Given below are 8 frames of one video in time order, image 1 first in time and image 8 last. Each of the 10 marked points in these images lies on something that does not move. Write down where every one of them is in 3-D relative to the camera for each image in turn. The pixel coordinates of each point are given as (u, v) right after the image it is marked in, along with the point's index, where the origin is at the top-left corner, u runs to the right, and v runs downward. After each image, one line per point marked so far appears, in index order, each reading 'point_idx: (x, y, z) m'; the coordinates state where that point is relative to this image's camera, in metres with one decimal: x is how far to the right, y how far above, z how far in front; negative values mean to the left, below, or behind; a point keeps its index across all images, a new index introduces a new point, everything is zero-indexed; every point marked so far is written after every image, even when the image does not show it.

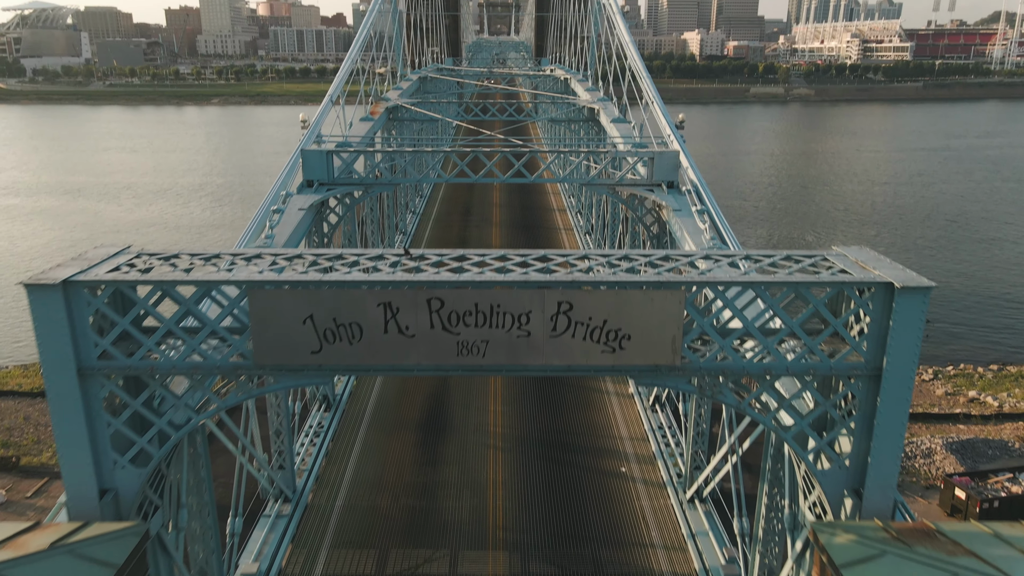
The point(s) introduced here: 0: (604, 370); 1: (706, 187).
0: (+0.5, -0.5, +4.2) m
1: (+2.4, +1.3, +8.7) m
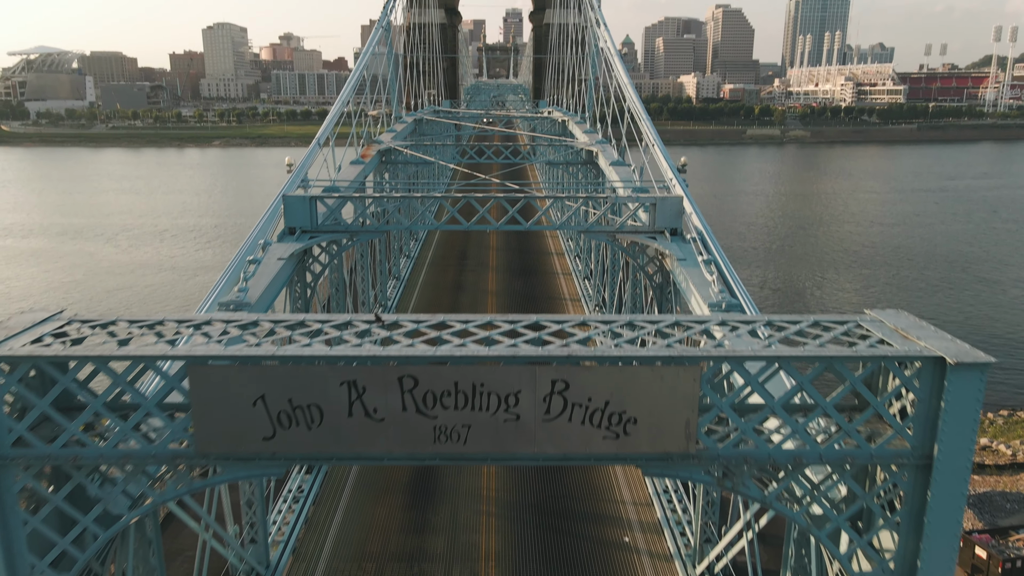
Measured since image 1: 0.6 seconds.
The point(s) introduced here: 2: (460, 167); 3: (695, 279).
0: (+0.5, -0.9, +3.6) m
1: (+2.3, +0.6, +8.2) m
2: (-1.3, +2.9, +17.1) m
3: (+2.0, +0.1, +7.5) m
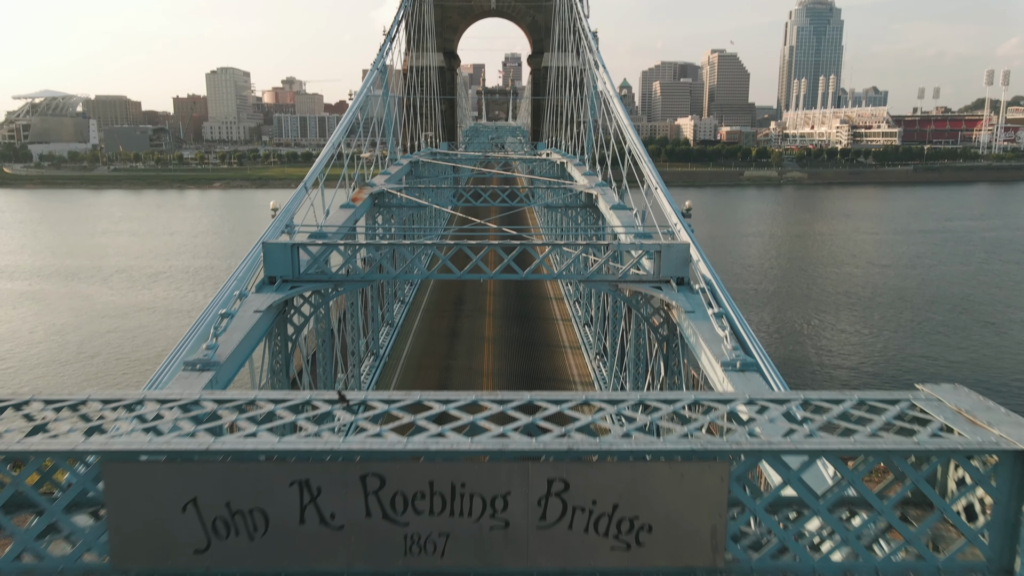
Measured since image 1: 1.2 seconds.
0: (+0.4, -1.2, +2.9) m
1: (+2.3, 0.0, +7.6) m
2: (-1.3, +1.8, +16.7) m
3: (+1.9, -0.4, +6.9) m
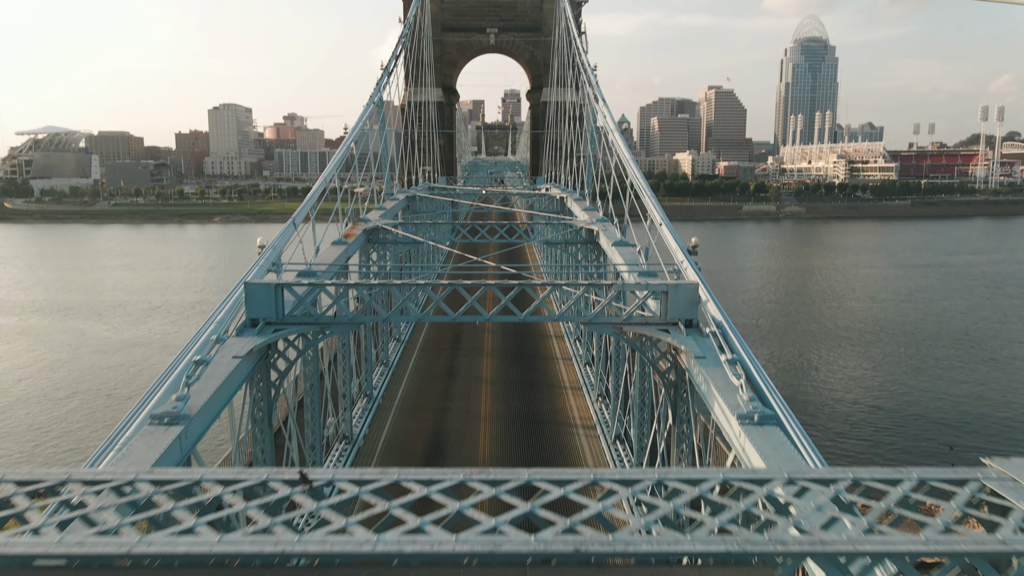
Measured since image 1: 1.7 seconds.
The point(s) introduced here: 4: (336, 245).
0: (+0.4, -1.4, +2.4) m
1: (+2.3, -0.4, +7.1) m
2: (-1.4, +1.0, +16.3) m
3: (+1.9, -0.9, +6.4) m
4: (-3.0, +0.7, +11.9) m
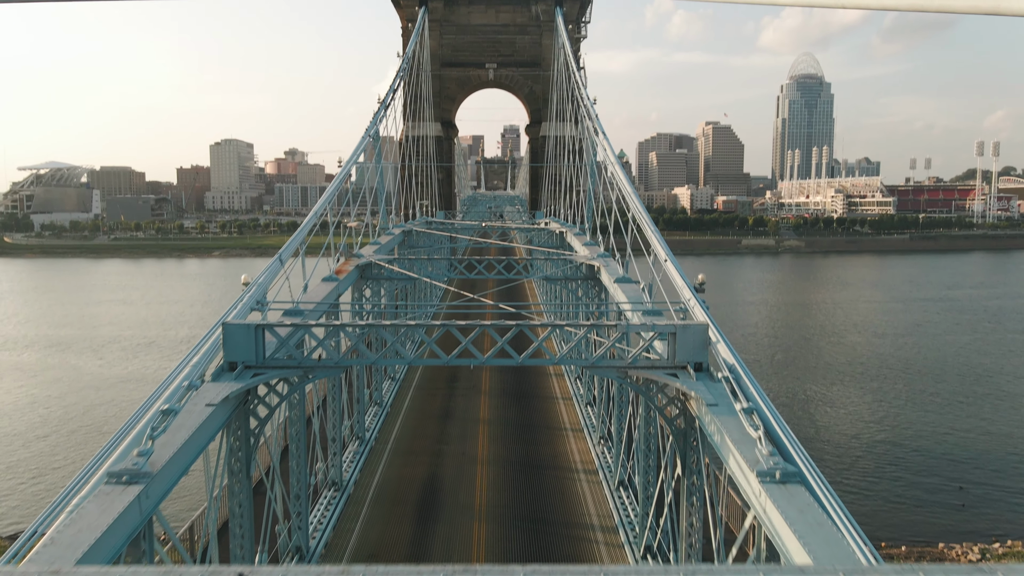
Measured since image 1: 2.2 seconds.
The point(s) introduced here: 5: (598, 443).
0: (+0.4, -1.6, +1.8) m
1: (+2.2, -0.8, +6.6) m
2: (-1.4, +0.1, +15.8) m
3: (+1.8, -1.2, +5.8) m
4: (-3.0, +0.1, +11.4) m
5: (+1.7, -3.0, +13.4) m
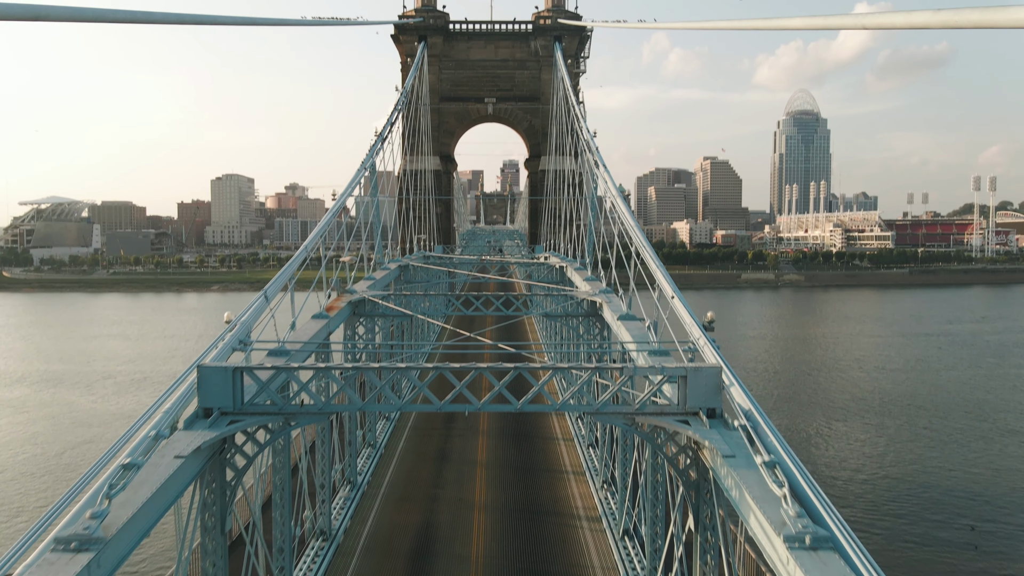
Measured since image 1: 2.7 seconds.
0: (+0.4, -1.7, +1.2) m
1: (+2.2, -1.1, +6.0) m
2: (-1.4, -0.7, +15.3) m
3: (+1.8, -1.5, +5.3) m
4: (-3.0, -0.5, +10.9) m
5: (+1.7, -3.6, +12.8) m
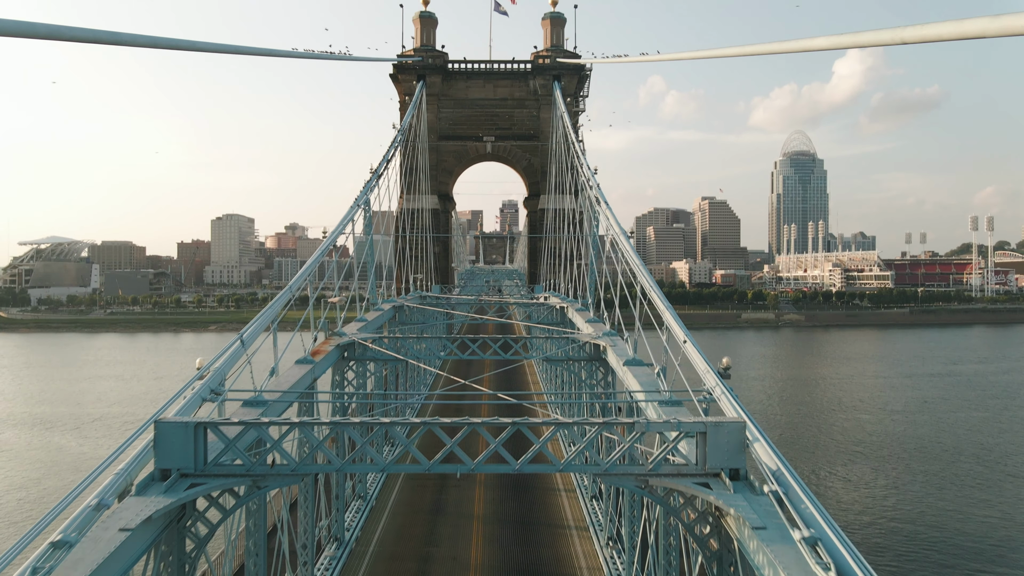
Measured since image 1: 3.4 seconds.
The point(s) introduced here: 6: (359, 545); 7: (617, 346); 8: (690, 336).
0: (+0.4, -1.8, +0.5) m
1: (+2.2, -1.5, +5.3) m
2: (-1.5, -1.5, +14.5) m
3: (+1.8, -1.8, +4.5) m
4: (-3.1, -1.1, +10.2) m
5: (+1.6, -4.4, +11.9) m
6: (-2.7, -4.5, +12.3) m
7: (+1.7, -0.9, +11.1) m
8: (+2.3, -0.7, +8.9) m
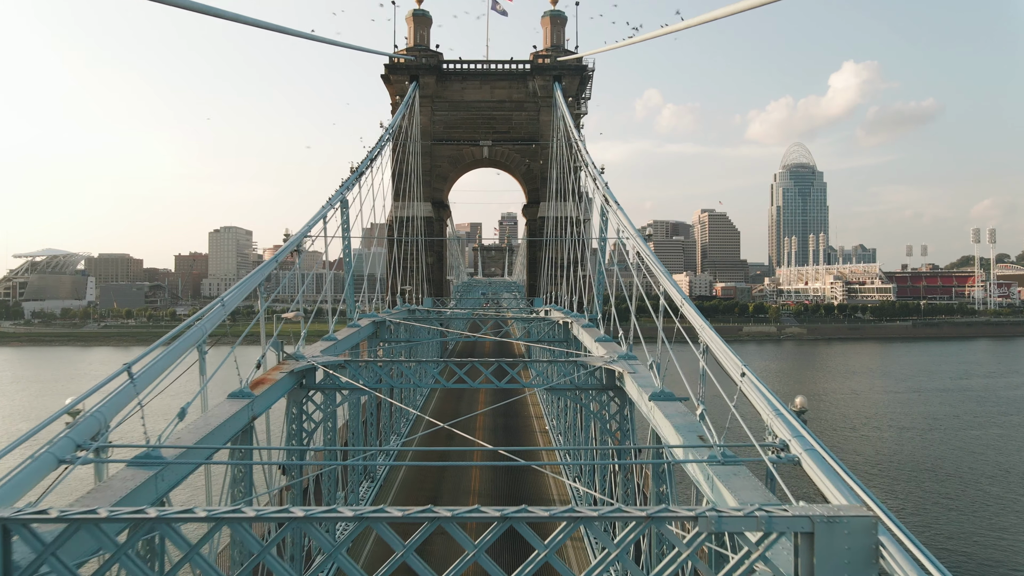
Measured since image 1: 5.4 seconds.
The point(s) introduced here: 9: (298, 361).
0: (+0.3, -1.7, -1.8) m
1: (+2.1, -1.6, +3.1) m
2: (-1.5, -1.8, +12.3) m
3: (+1.8, -1.9, +2.3) m
4: (-3.1, -1.2, +7.9) m
5: (+1.6, -4.6, +9.6) m
6: (-2.8, -4.7, +10.0) m
7: (+1.6, -1.1, +8.9) m
8: (+2.2, -0.8, +6.7) m
9: (-3.0, -1.0, +9.8) m
